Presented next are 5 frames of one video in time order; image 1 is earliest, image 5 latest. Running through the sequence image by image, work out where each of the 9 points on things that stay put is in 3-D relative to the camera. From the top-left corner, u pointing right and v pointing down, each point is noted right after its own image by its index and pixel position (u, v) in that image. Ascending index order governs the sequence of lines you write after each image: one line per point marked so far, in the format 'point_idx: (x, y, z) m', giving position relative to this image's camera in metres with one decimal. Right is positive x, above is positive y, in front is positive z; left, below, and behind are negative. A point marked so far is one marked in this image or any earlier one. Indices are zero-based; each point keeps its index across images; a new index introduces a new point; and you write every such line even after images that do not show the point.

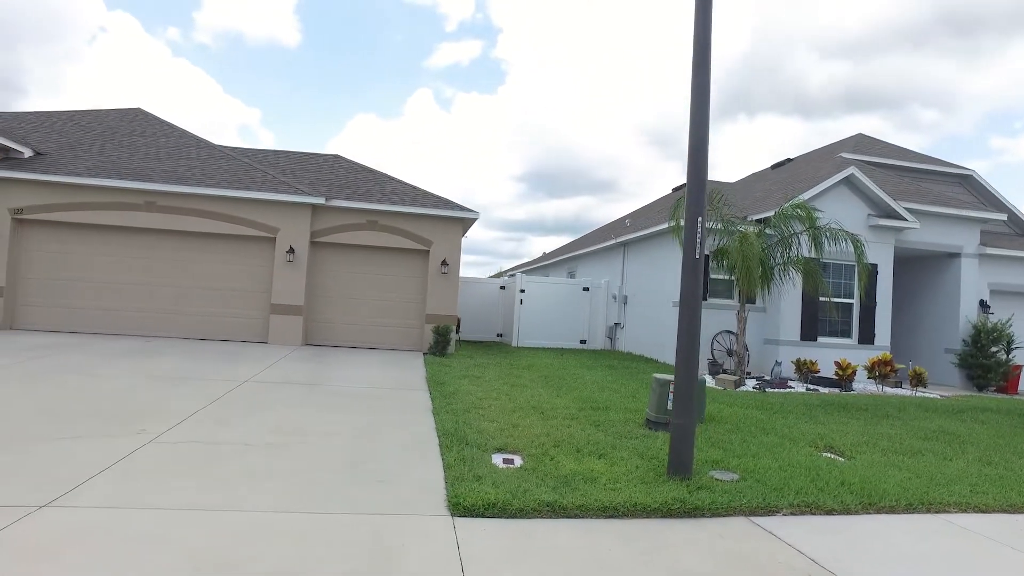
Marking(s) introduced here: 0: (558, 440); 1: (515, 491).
0: (+0.4, -1.5, +6.3) m
1: (0.0, -1.5, +4.7) m
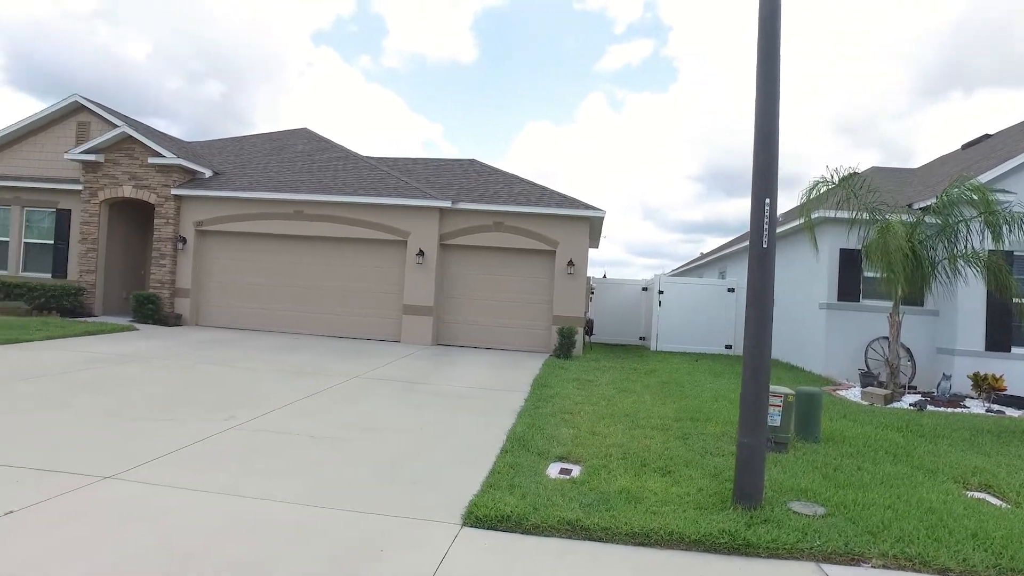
0: (+1.0, -1.5, +5.7) m
1: (+0.2, -1.4, +4.3) m
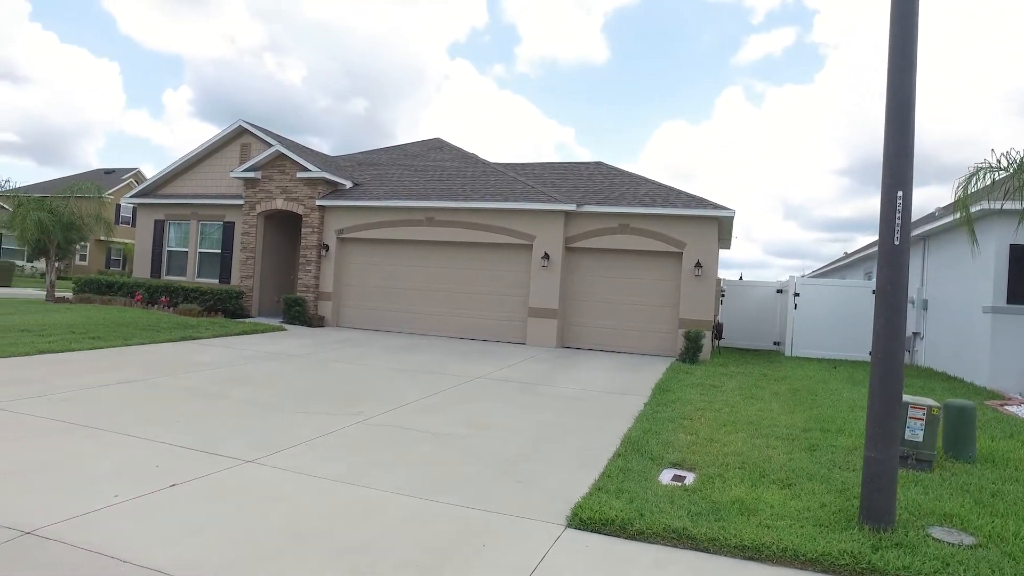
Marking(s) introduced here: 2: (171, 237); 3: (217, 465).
0: (+2.0, -1.5, +5.5) m
1: (+0.9, -1.4, +4.2) m
2: (-9.8, +1.5, +18.6) m
3: (-2.2, -1.3, +4.9) m
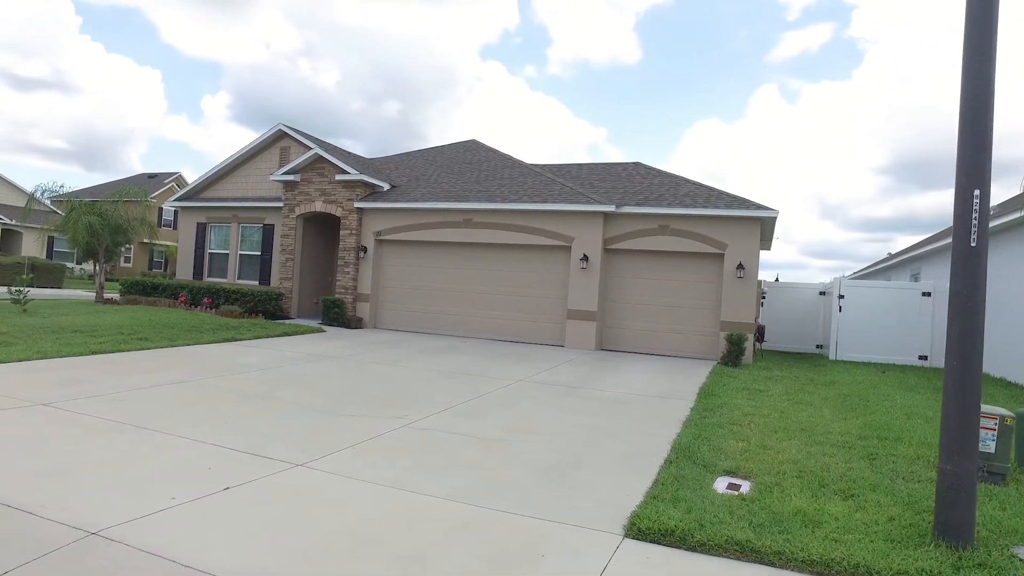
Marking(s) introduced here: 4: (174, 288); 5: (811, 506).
0: (+2.4, -1.5, +5.3) m
1: (+1.2, -1.5, +4.1) m
2: (-8.7, +1.4, +19.0) m
3: (-1.8, -1.4, +4.9) m
4: (-9.4, 0.0, +18.1) m
5: (+2.0, -1.5, +4.4) m
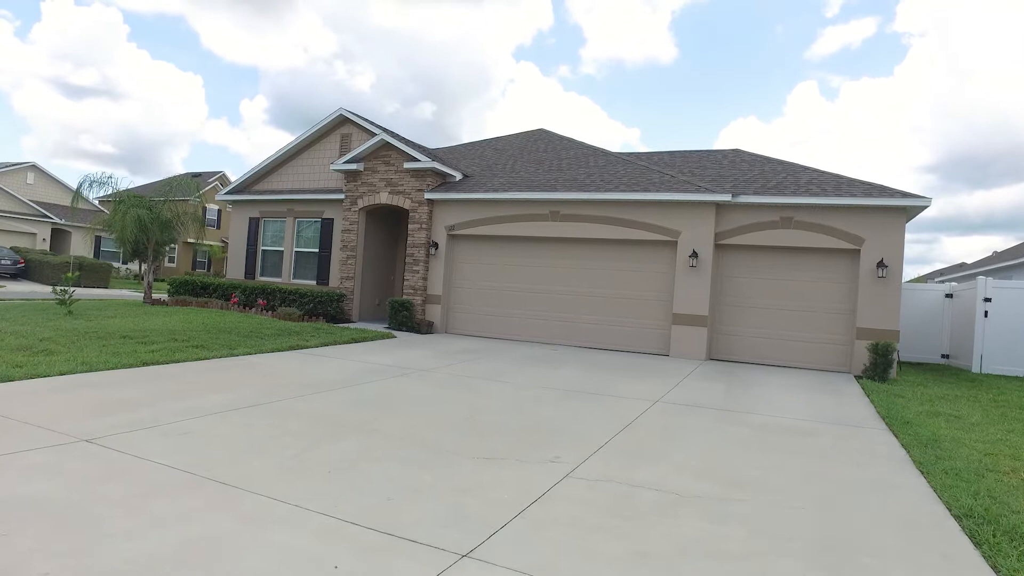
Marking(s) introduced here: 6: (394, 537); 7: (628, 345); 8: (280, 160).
0: (+3.8, -1.5, +3.4) m
1: (+2.5, -1.5, +2.3) m
2: (-6.6, +1.4, +17.6) m
3: (-0.5, -1.4, +3.3) m
4: (-7.4, 0.0, +16.8) m
5: (+3.4, -1.5, +2.5) m
6: (-0.7, -1.3, +3.5) m
7: (+2.3, -1.1, +12.9) m
8: (-6.2, +3.5, +17.5) m
